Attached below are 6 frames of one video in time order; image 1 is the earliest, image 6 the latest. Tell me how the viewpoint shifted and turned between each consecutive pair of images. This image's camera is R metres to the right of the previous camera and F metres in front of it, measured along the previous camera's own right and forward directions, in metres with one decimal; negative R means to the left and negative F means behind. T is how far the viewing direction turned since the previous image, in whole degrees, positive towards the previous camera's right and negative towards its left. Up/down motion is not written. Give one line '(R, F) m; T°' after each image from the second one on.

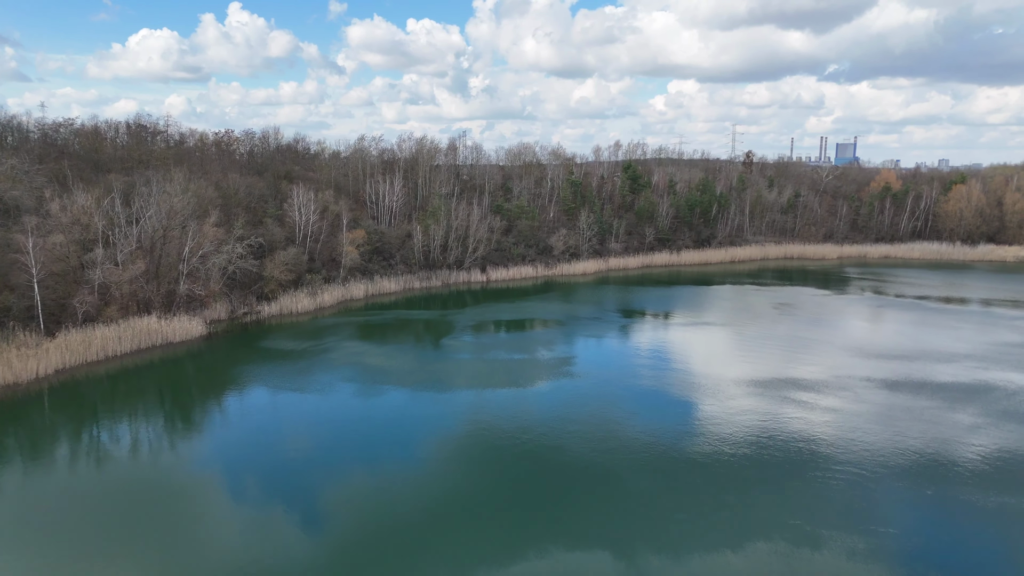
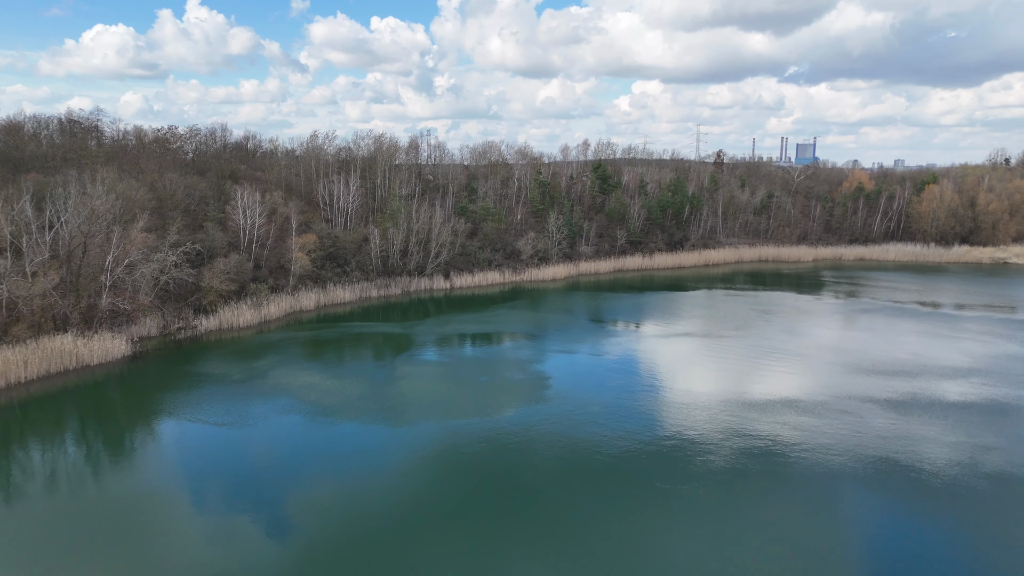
(+0.1, +2.6) m; +3°
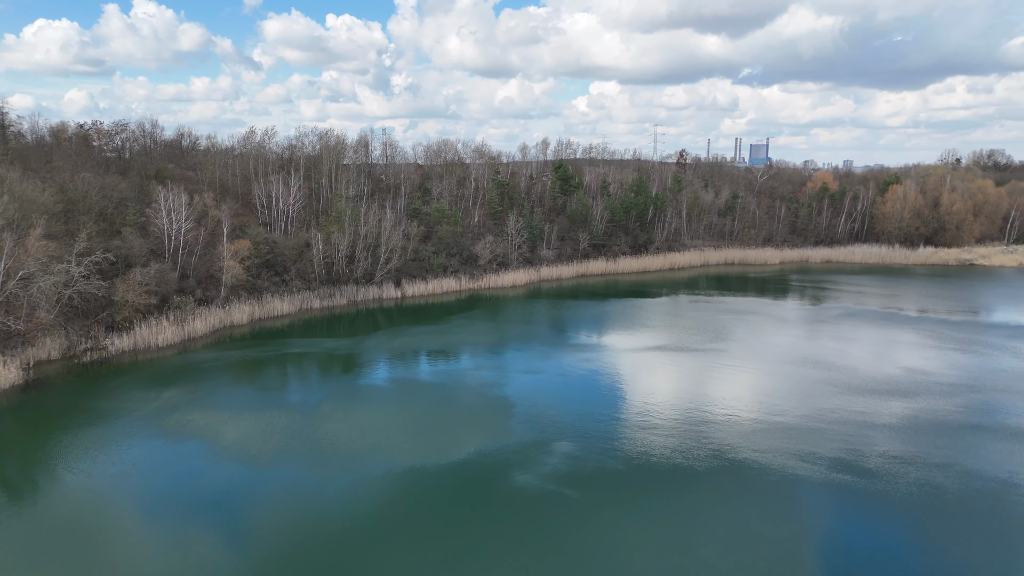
(+0.2, +2.7) m; +3°
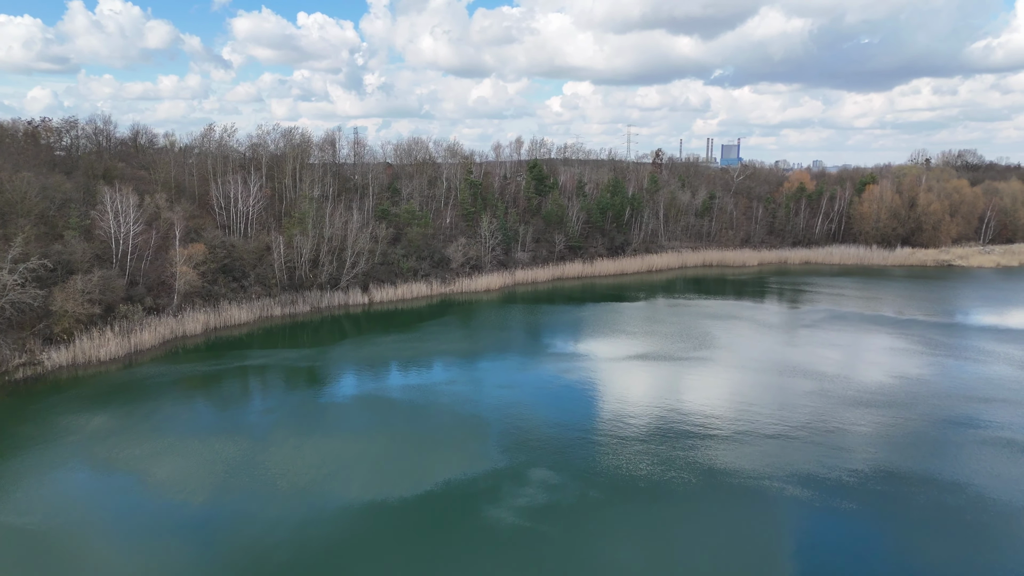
(+0.1, +1.6) m; +2°
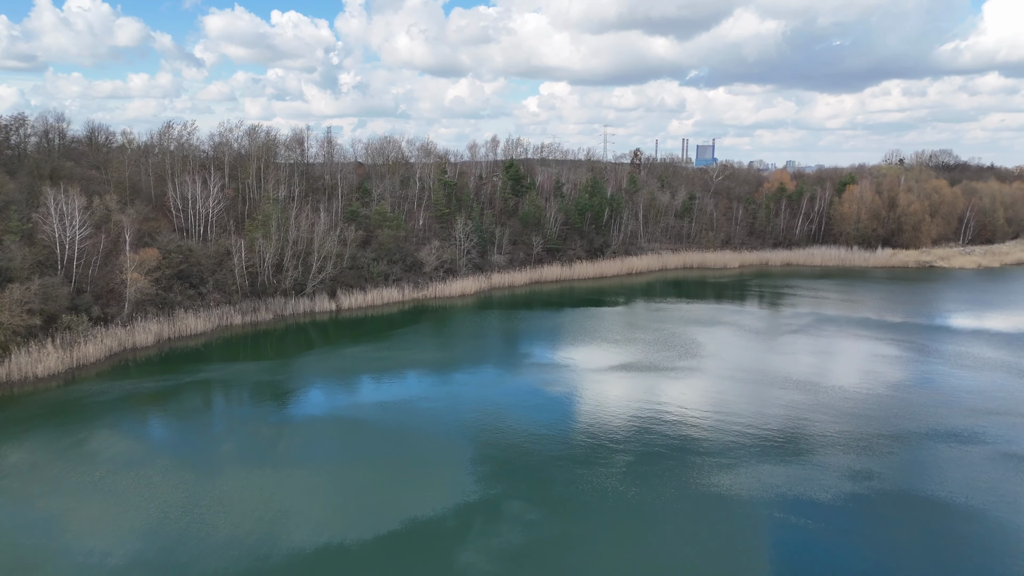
(+0.1, +1.5) m; +2°
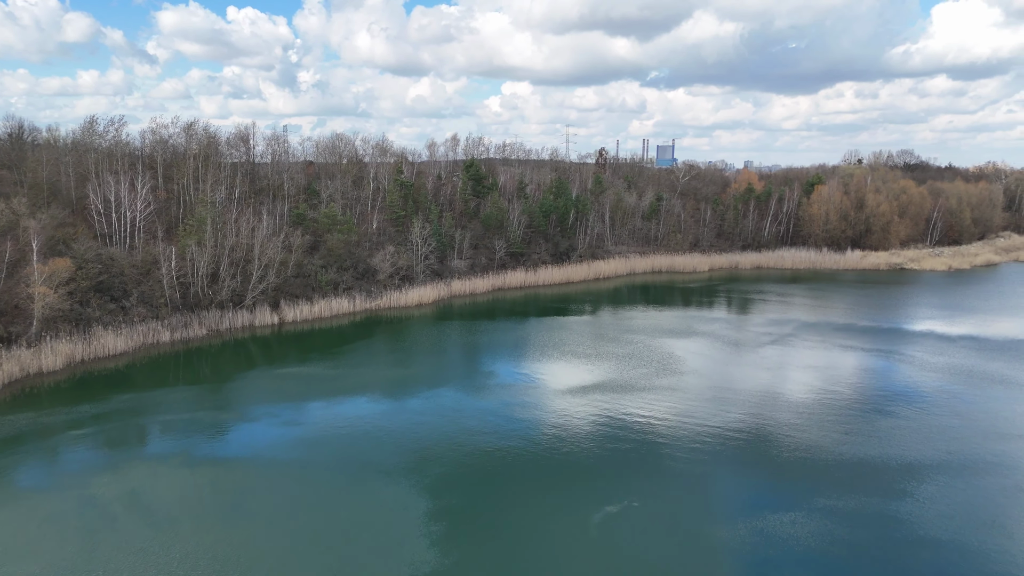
(+0.1, +2.4) m; +3°
